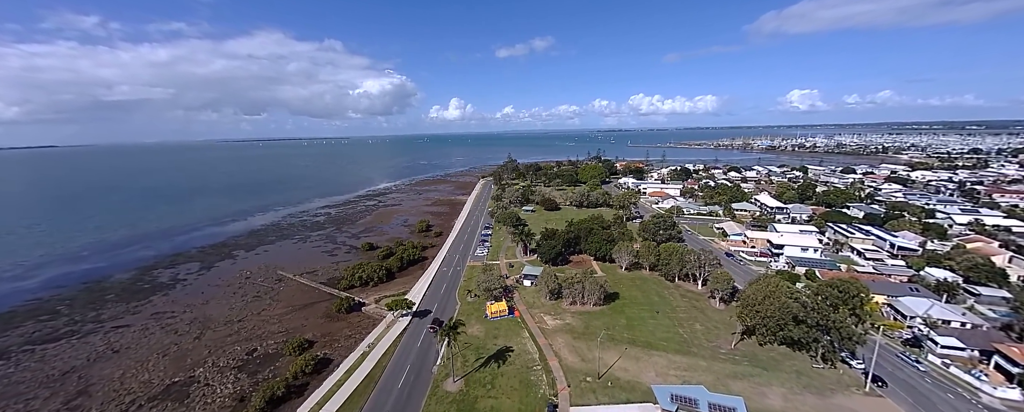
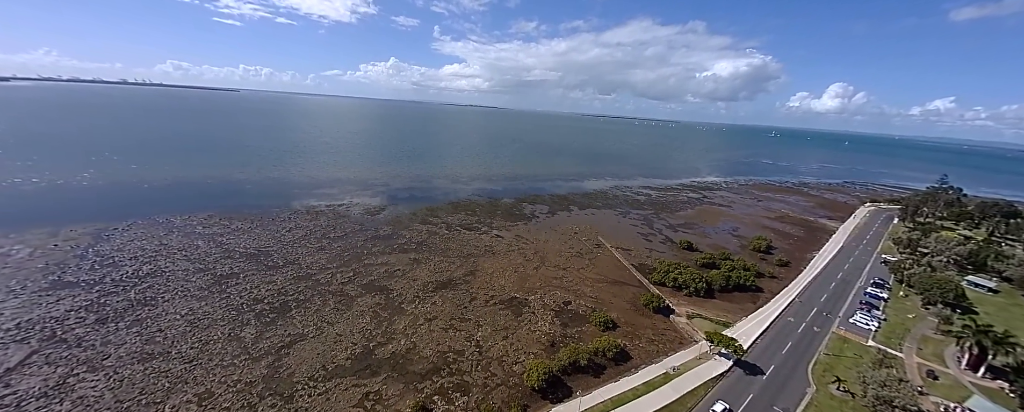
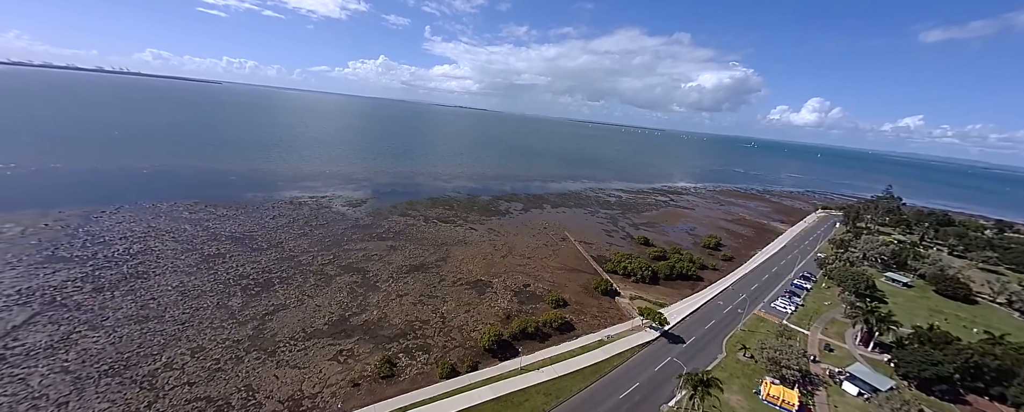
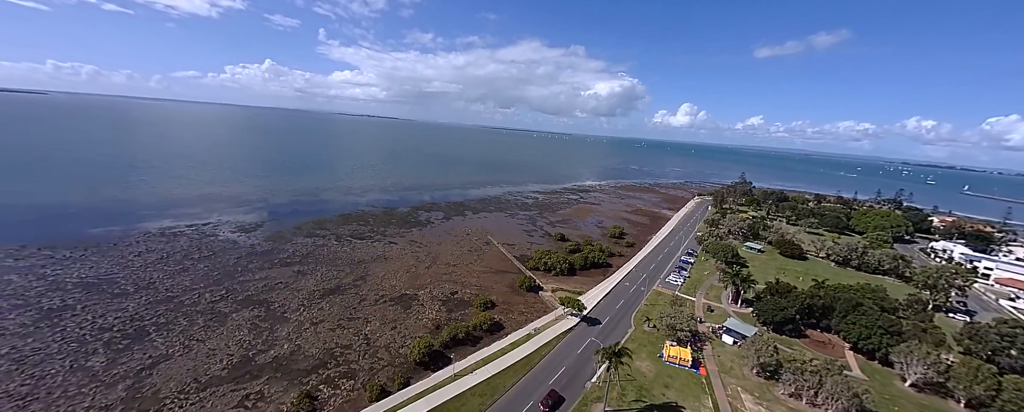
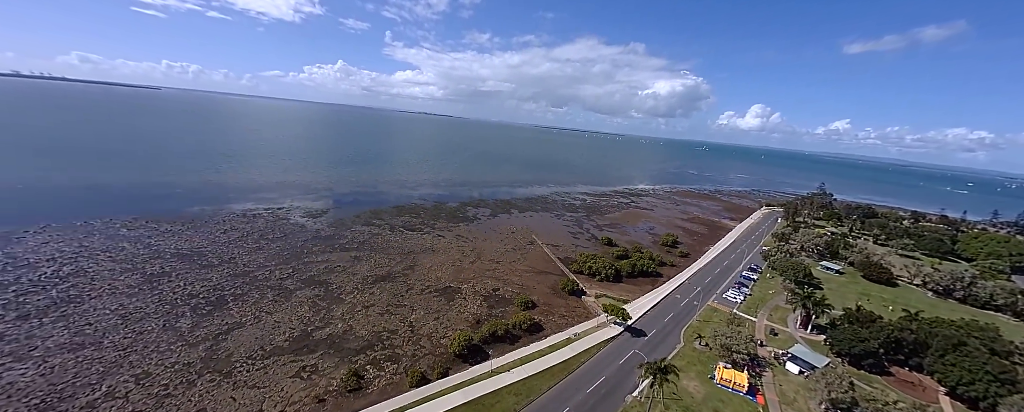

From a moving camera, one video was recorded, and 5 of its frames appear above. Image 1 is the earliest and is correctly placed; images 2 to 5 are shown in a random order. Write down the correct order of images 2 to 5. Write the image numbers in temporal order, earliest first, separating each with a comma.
4, 5, 3, 2
